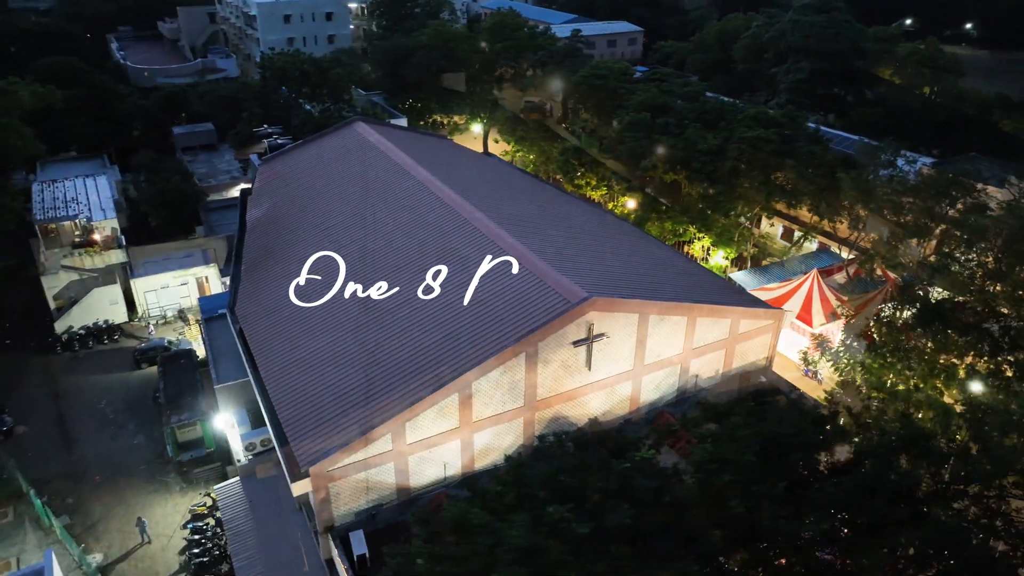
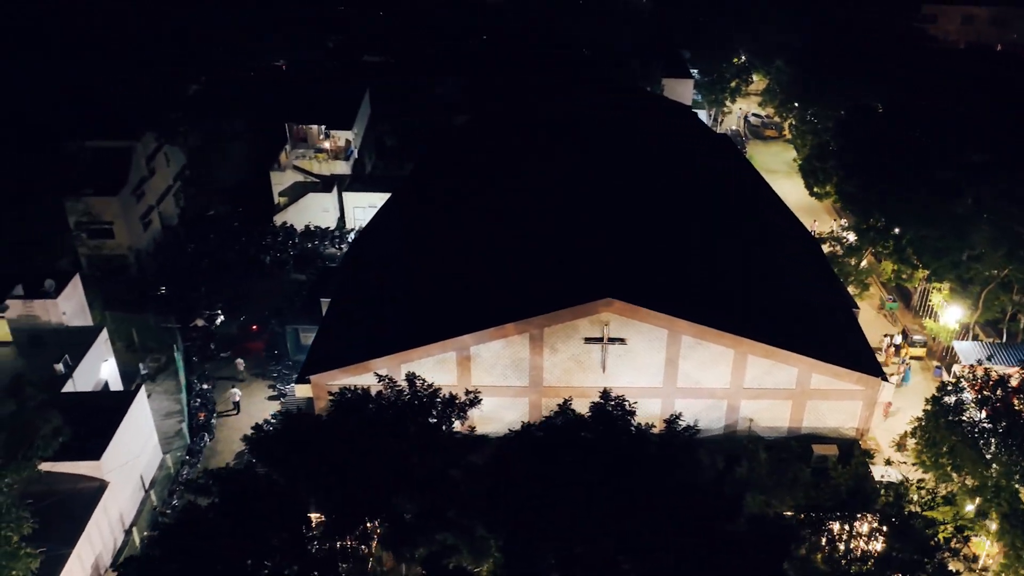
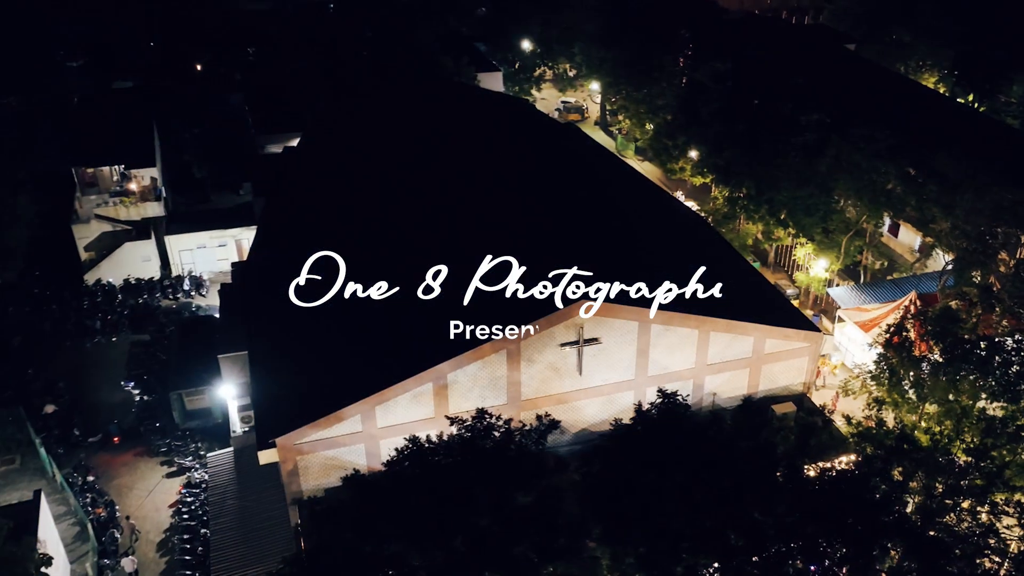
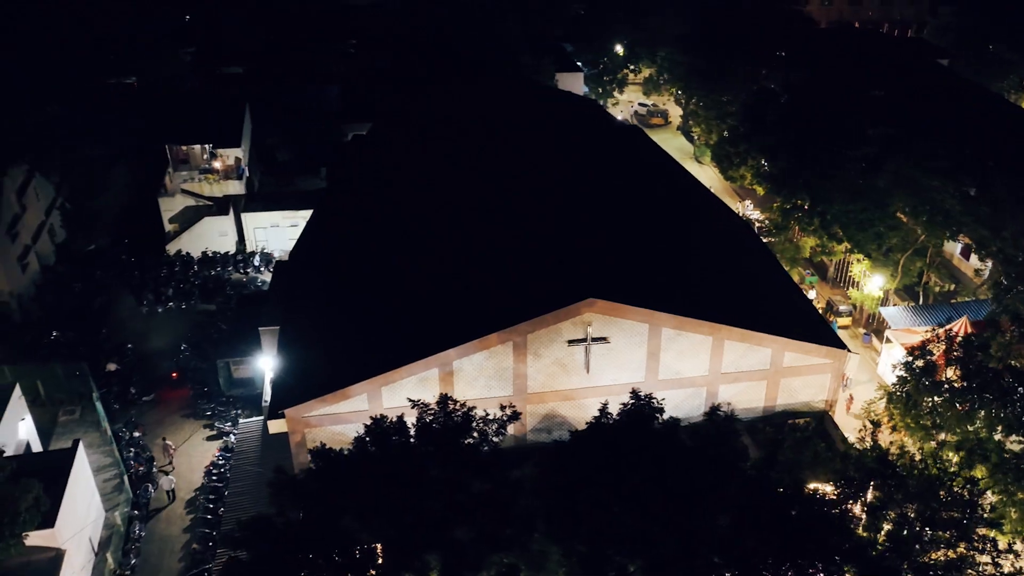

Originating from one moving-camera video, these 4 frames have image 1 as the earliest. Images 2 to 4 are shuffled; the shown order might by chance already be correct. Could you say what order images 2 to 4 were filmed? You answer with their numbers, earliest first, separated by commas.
3, 4, 2
